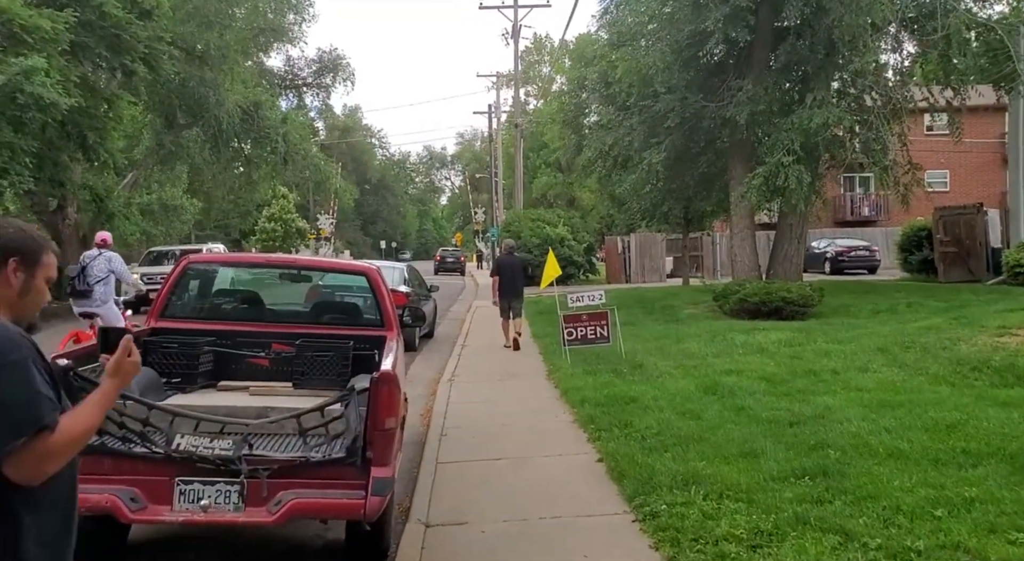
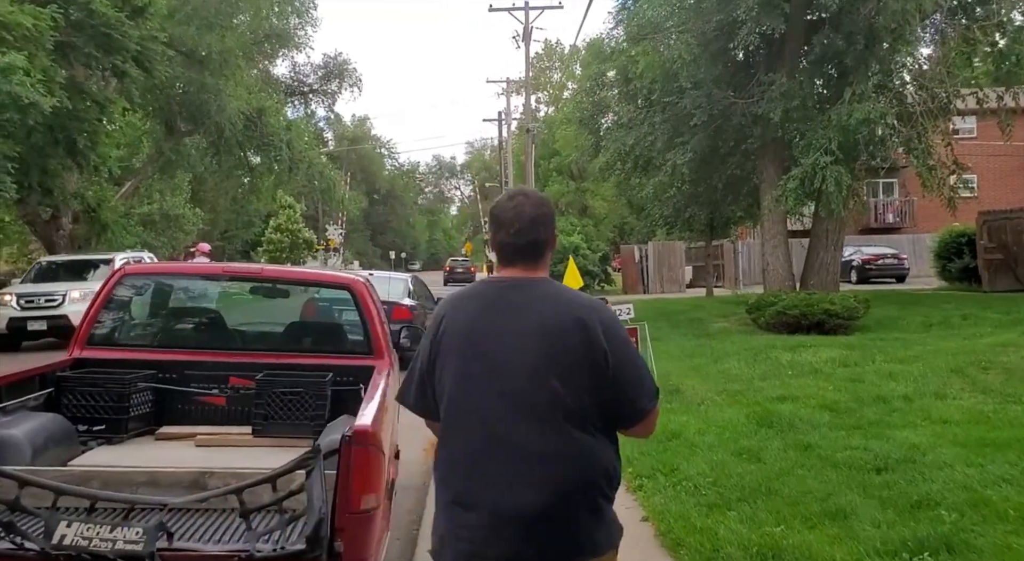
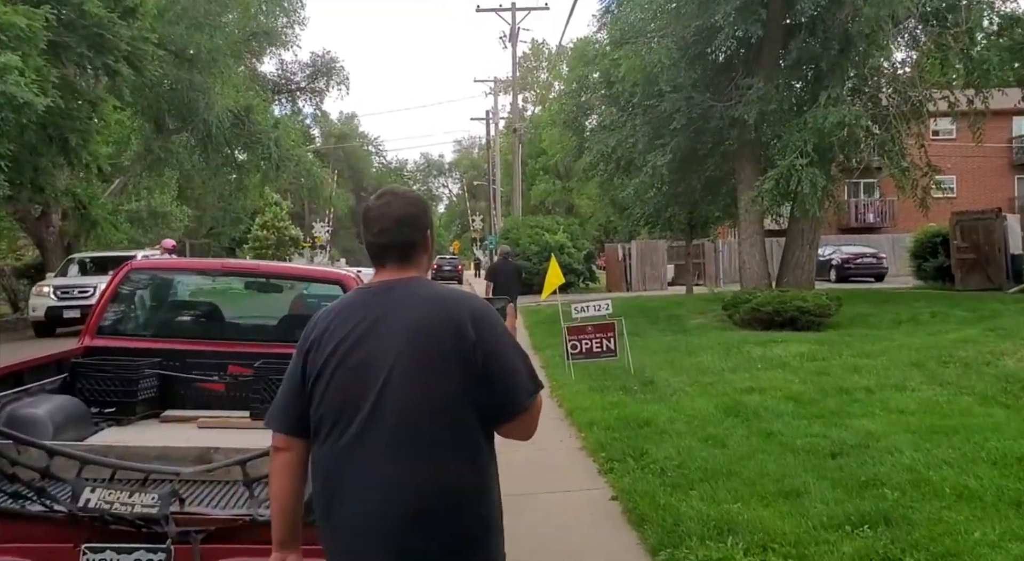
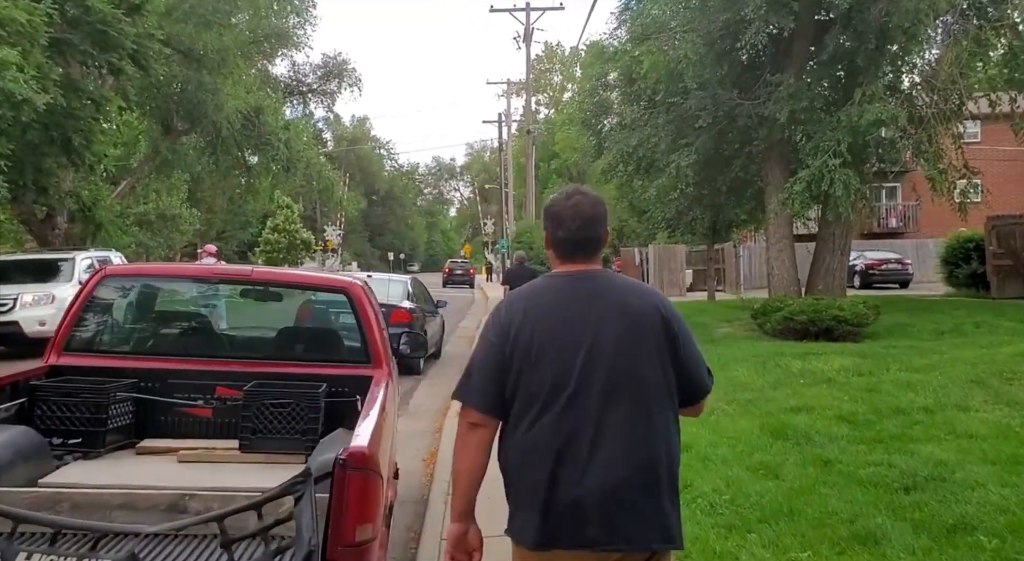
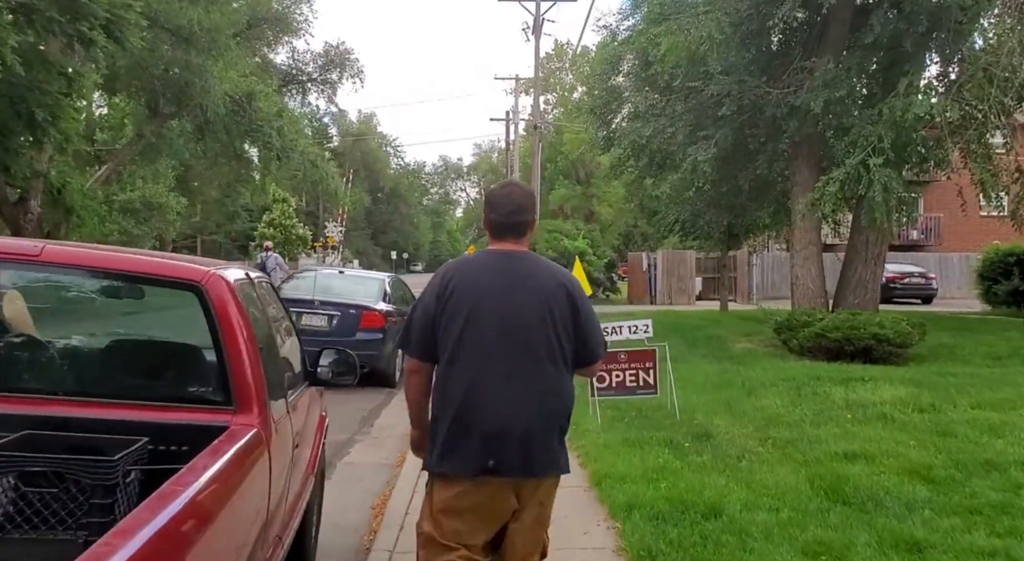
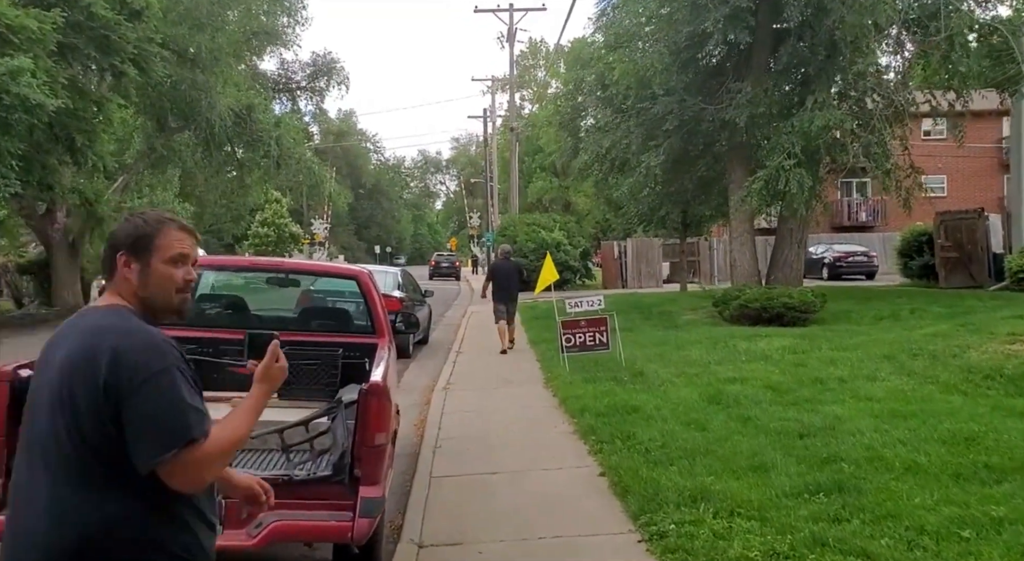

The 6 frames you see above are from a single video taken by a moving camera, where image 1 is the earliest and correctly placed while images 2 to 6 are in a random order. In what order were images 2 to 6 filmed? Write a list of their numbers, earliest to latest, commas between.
6, 3, 2, 4, 5
